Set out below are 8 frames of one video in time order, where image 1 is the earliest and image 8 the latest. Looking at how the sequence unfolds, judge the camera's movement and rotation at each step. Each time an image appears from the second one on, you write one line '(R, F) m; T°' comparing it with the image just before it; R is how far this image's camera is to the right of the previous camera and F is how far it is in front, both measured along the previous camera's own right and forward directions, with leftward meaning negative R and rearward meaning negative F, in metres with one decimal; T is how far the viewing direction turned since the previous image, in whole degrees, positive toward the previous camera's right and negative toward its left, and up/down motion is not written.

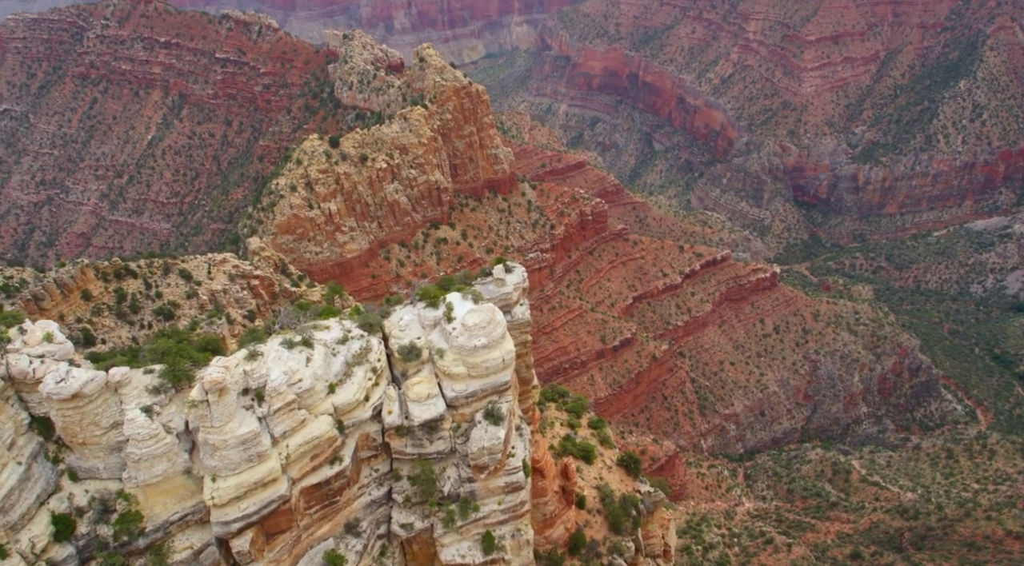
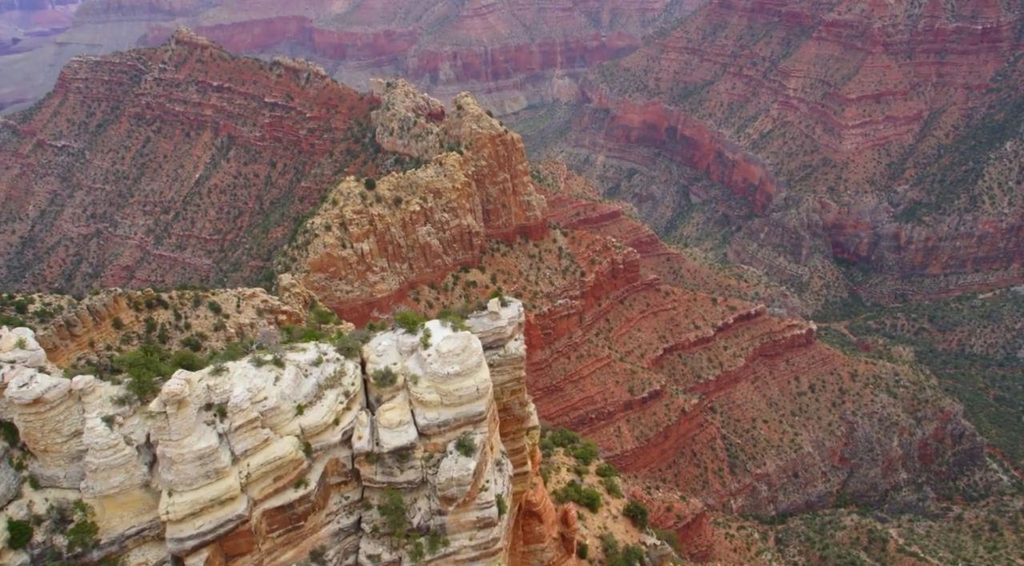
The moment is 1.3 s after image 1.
(+0.9, +0.1) m; -3°
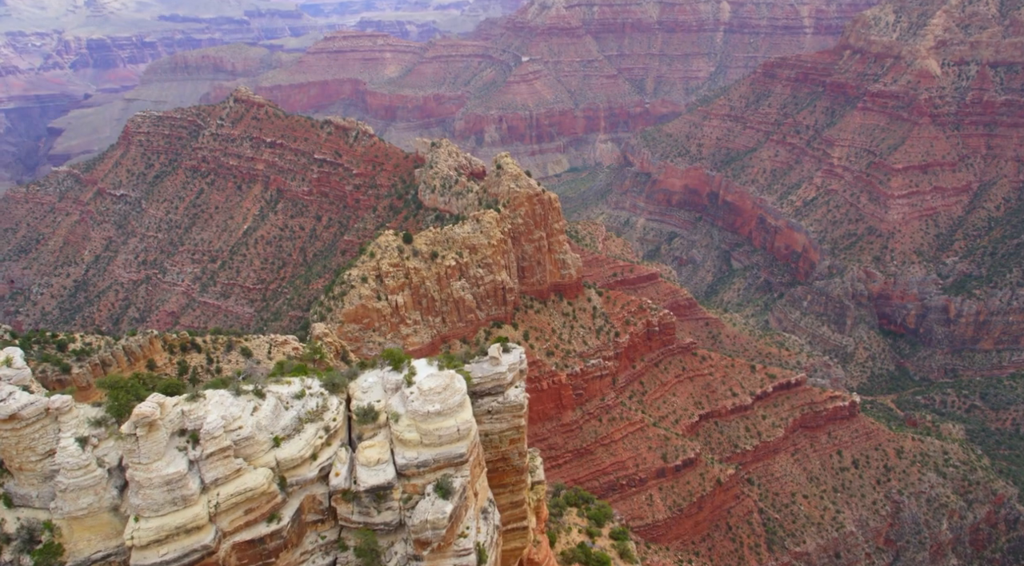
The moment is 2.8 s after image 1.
(+0.8, +0.1) m; -4°
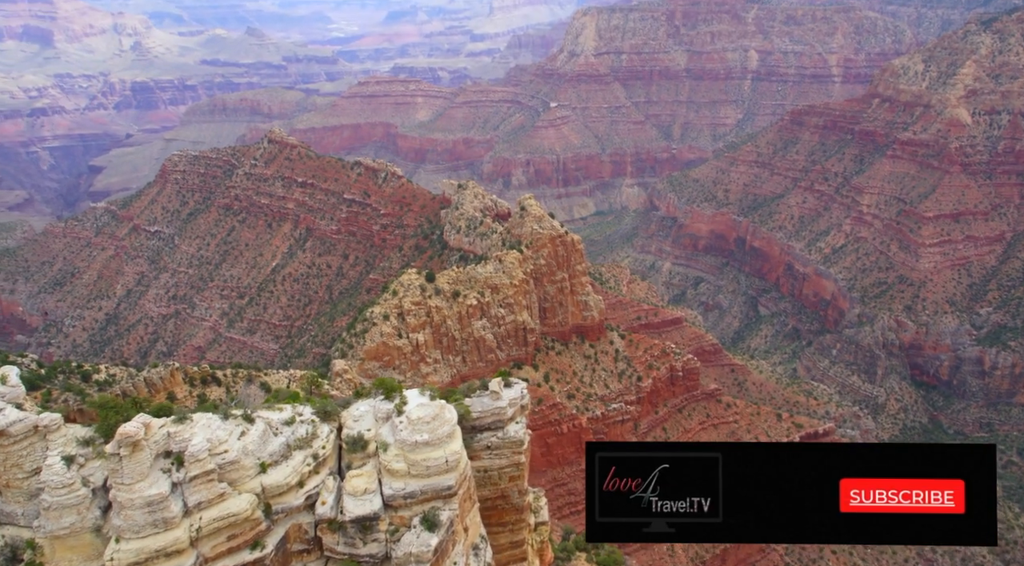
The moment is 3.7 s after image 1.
(+0.5, 0.0) m; -2°
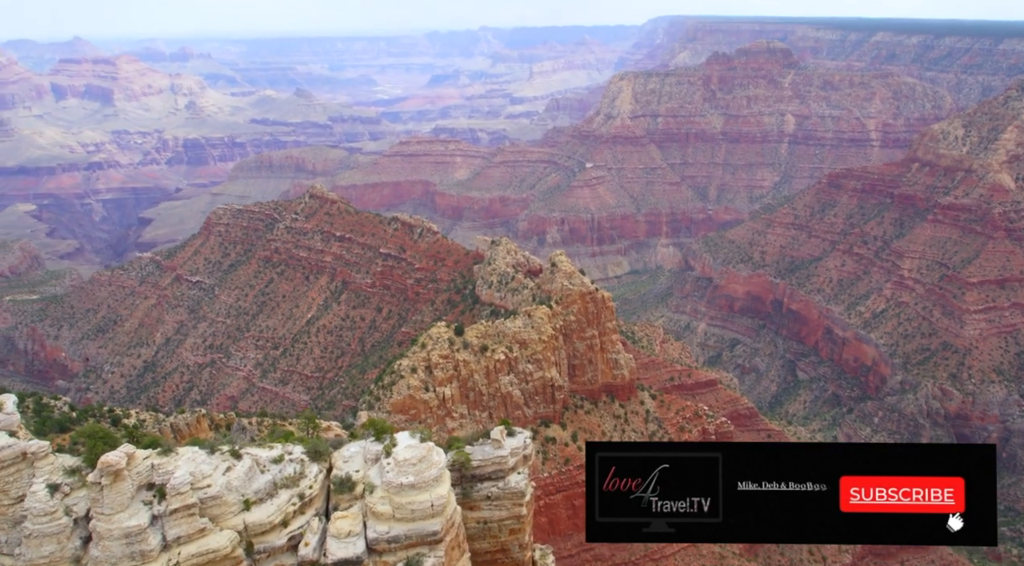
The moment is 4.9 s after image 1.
(+0.7, +0.1) m; -3°
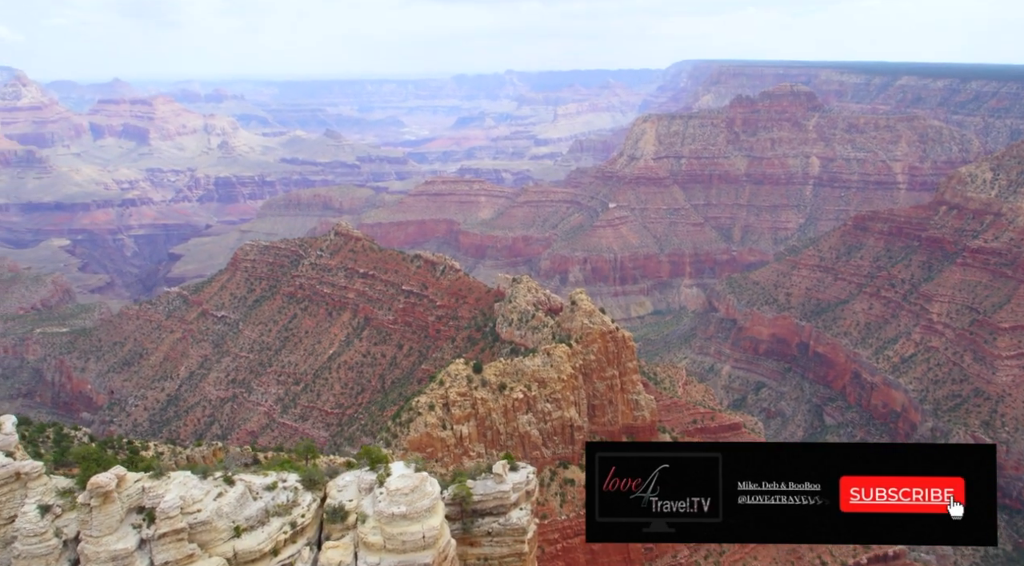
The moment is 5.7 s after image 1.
(+0.4, 0.0) m; -2°
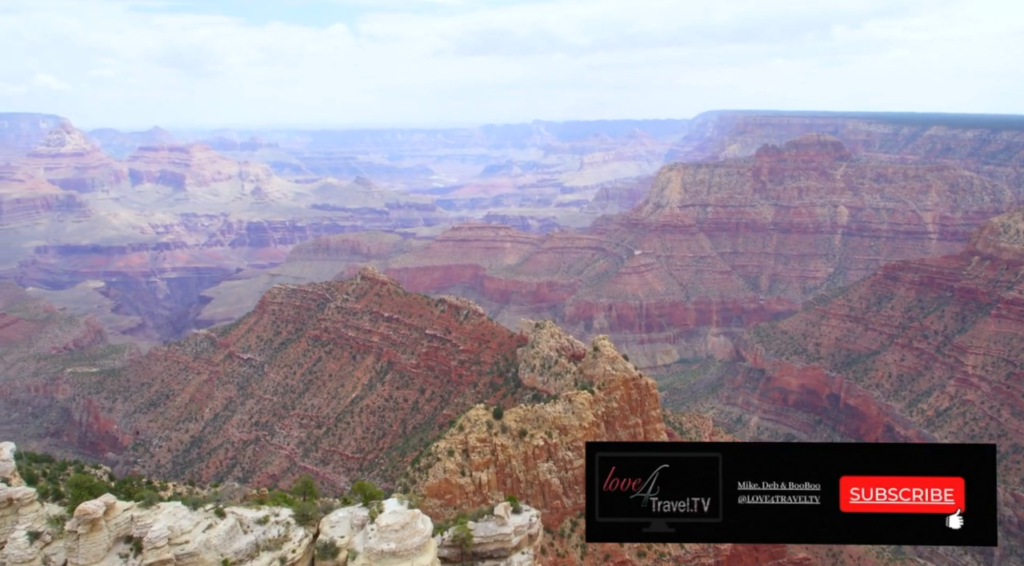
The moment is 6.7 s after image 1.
(+0.4, +0.1) m; -2°
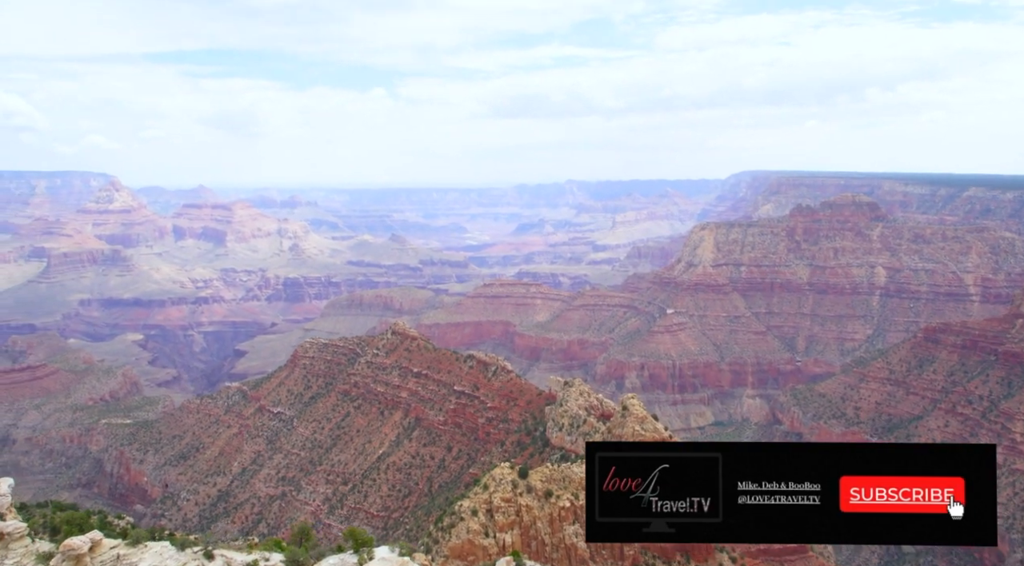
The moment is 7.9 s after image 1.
(+0.5, +0.1) m; -3°
